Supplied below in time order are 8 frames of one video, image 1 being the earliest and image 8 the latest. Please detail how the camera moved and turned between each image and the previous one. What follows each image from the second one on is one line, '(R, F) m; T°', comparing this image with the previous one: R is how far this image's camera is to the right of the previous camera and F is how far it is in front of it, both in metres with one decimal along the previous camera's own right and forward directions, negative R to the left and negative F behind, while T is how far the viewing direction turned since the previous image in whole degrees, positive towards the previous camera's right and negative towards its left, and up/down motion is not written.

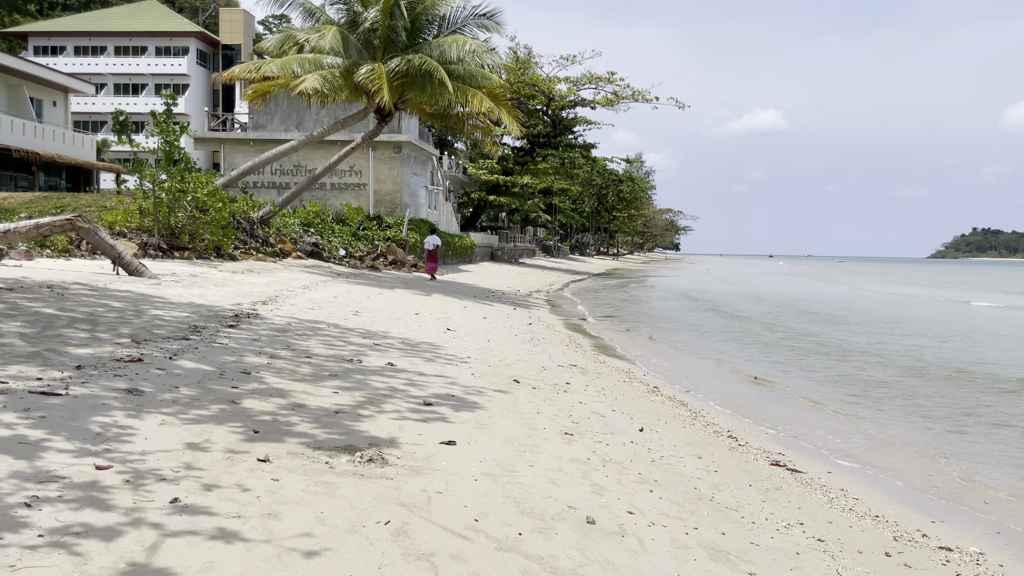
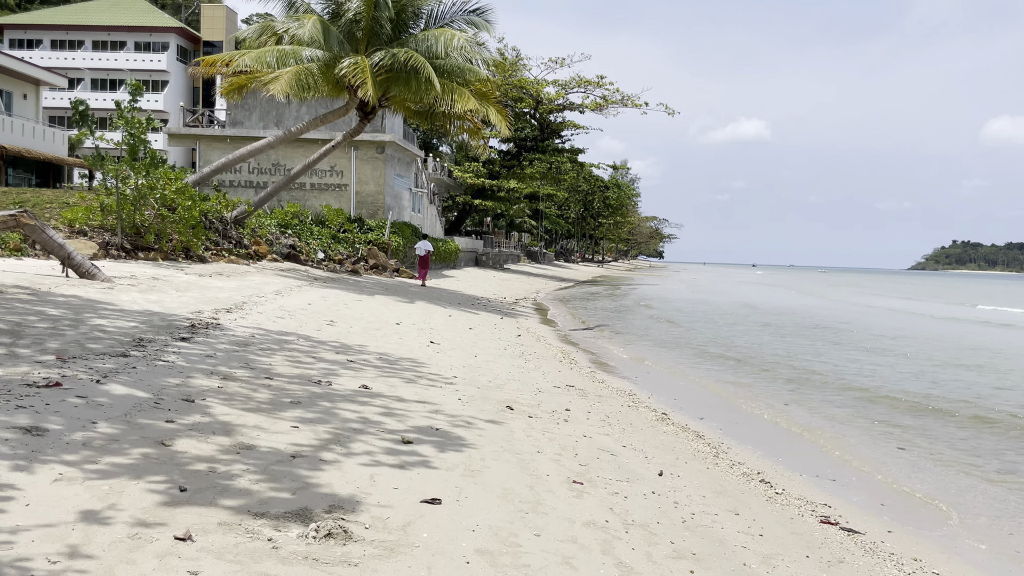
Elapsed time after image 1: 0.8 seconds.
(-0.1, +1.1) m; +1°
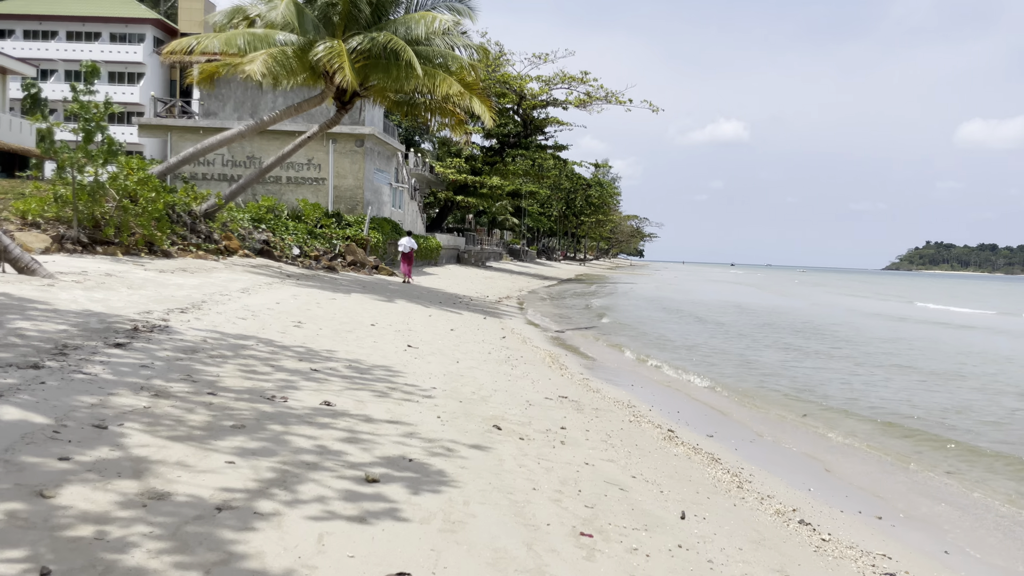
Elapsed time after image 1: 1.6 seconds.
(-0.1, +1.1) m; +1°
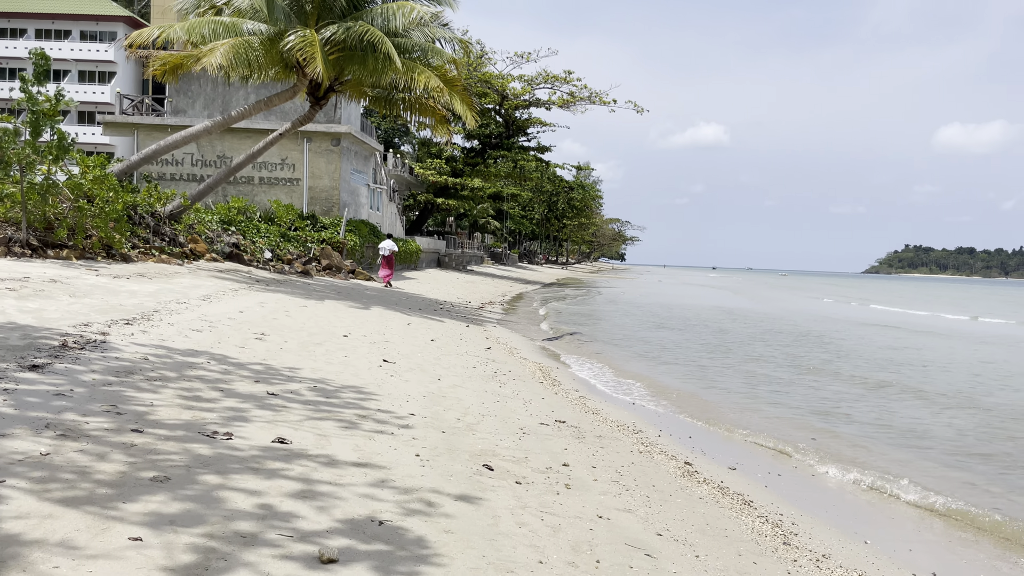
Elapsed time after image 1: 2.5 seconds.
(-0.1, +1.1) m; +1°
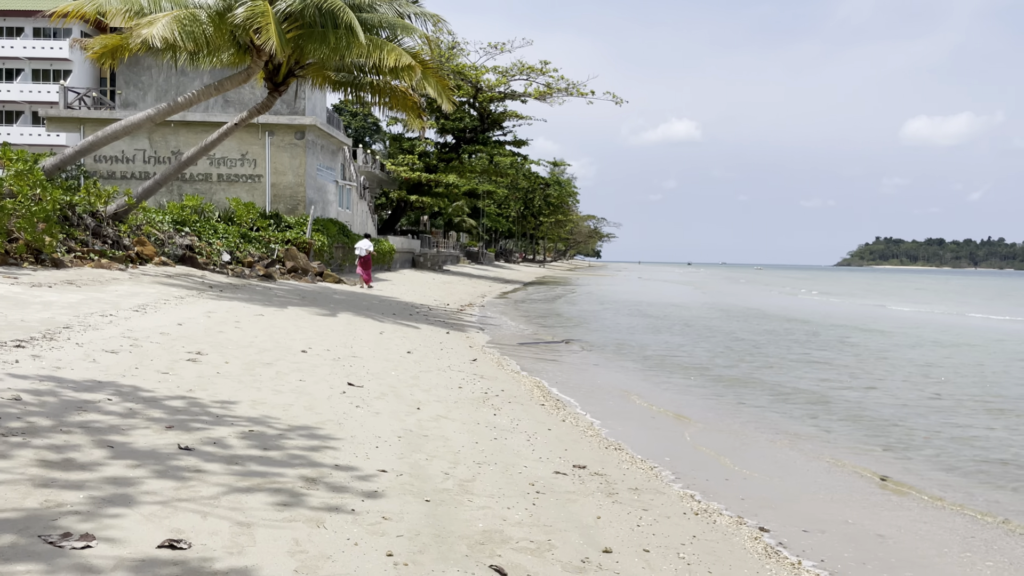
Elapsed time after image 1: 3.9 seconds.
(-0.2, +1.9) m; +2°
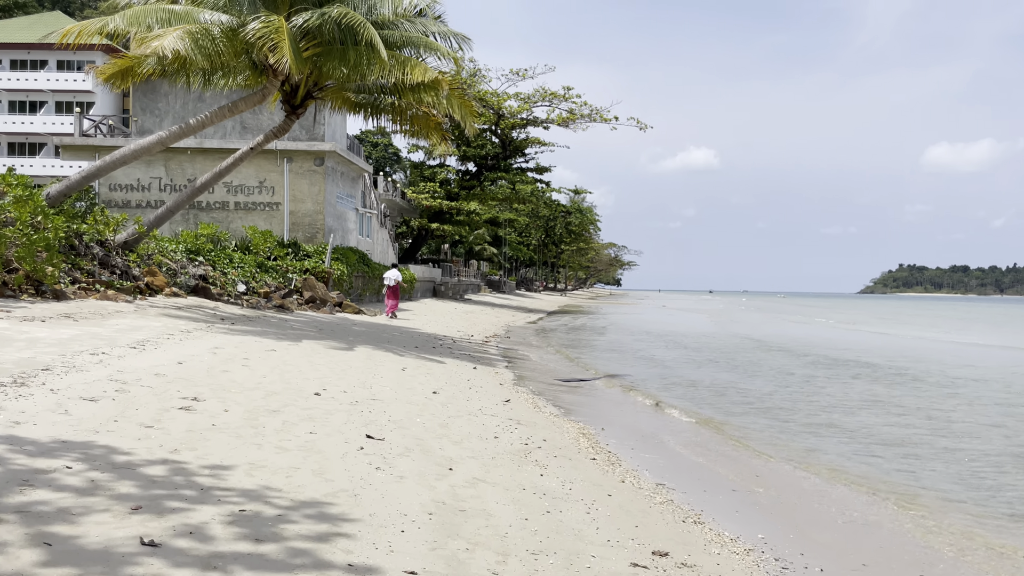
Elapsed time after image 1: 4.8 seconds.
(-0.2, +1.2) m; -1°
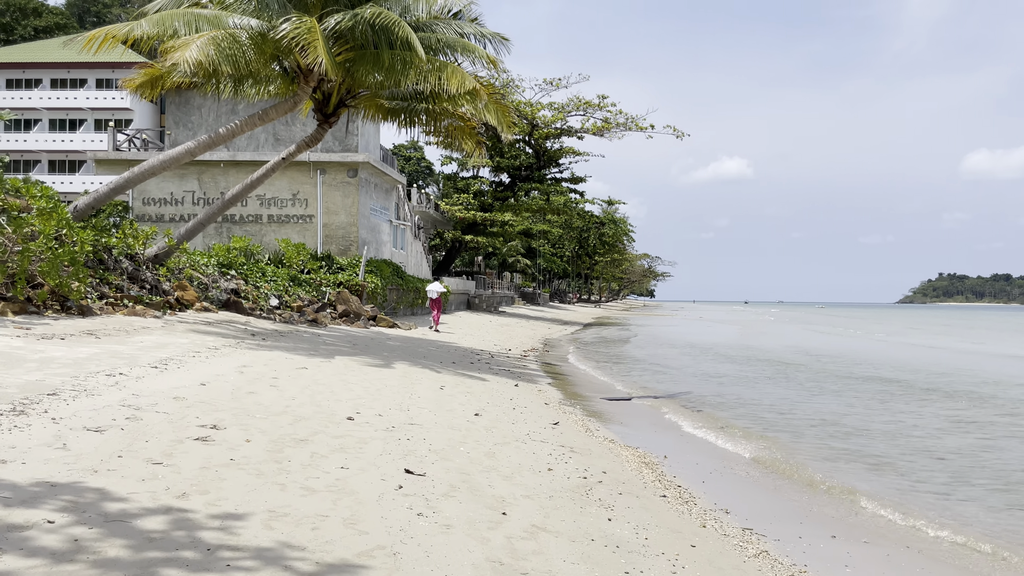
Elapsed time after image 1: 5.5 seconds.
(-0.2, +0.9) m; -2°
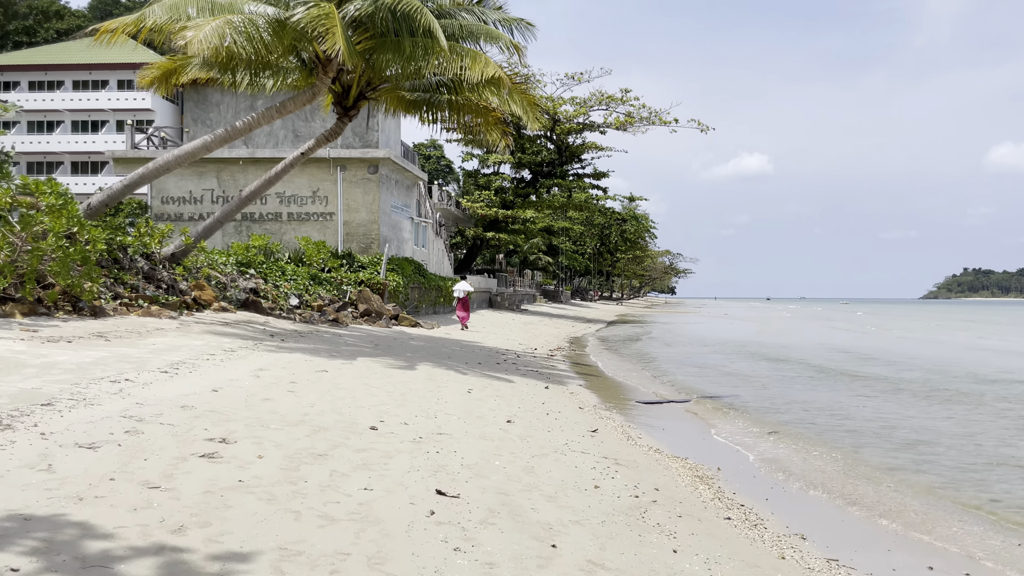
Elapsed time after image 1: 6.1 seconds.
(-0.2, +0.7) m; -1°
